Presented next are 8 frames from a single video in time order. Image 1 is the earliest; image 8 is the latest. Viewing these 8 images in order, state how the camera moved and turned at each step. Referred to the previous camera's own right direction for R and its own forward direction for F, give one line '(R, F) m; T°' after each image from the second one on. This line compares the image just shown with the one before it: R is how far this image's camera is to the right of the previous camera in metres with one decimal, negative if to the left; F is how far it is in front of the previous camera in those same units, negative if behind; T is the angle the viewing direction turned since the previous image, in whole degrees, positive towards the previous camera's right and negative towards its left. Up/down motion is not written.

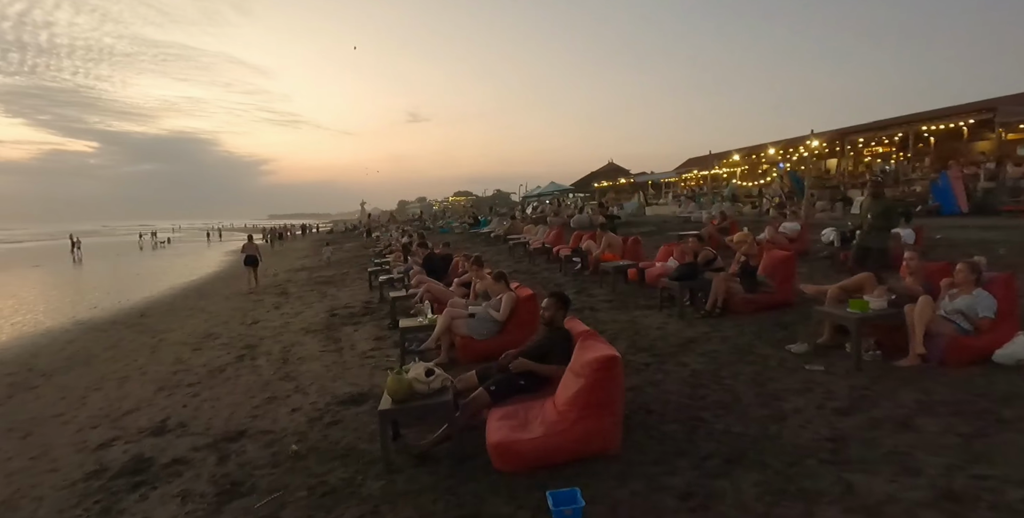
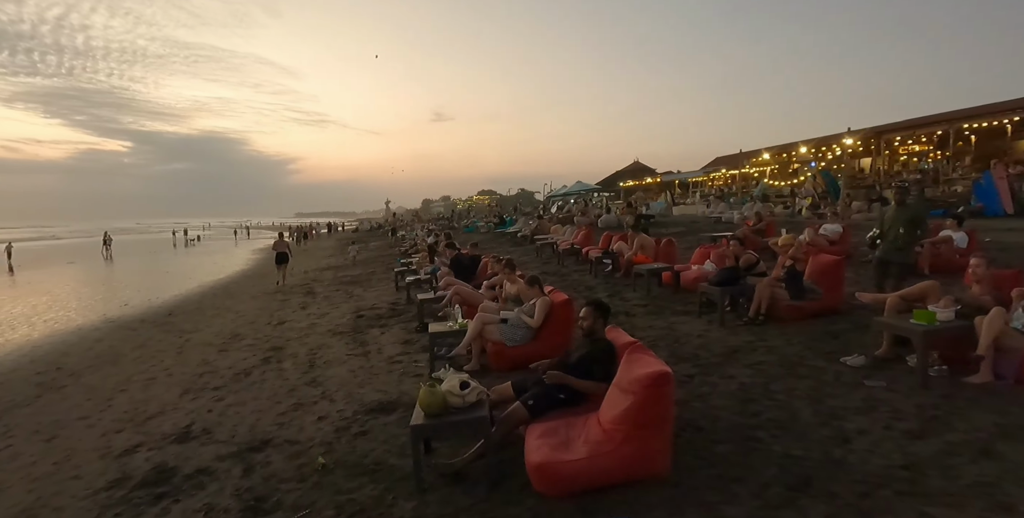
(-0.1, +0.3) m; -2°
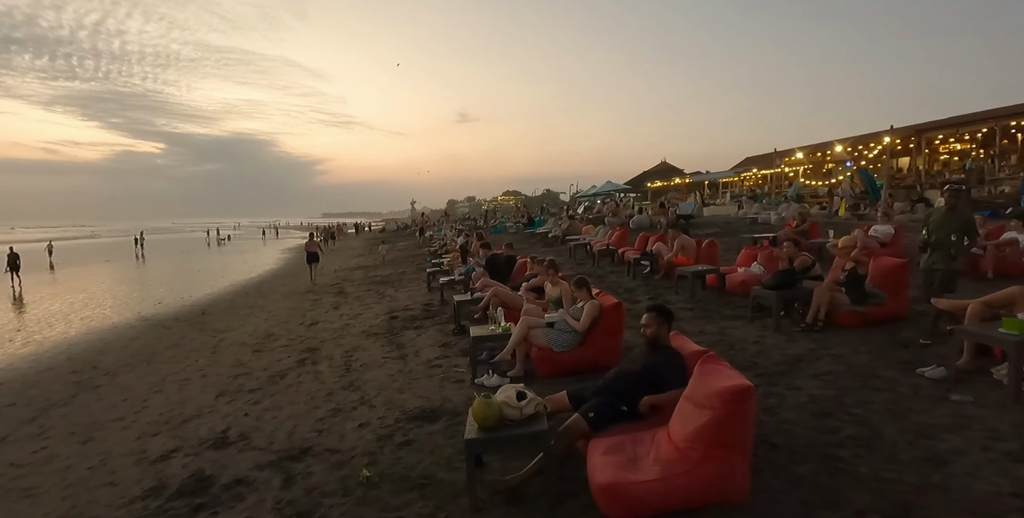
(-0.3, +0.3) m; -2°
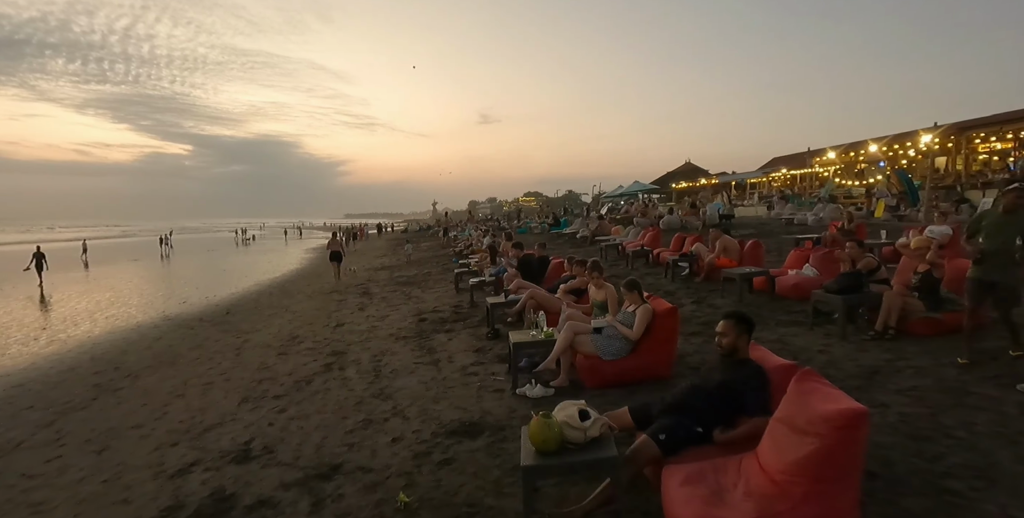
(-0.3, +0.5) m; -2°
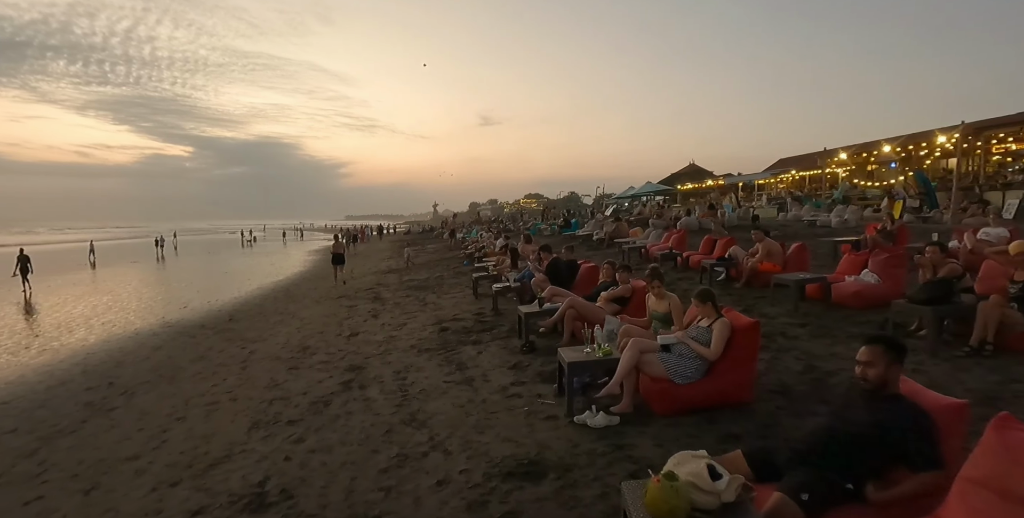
(-0.5, +0.7) m; 0°
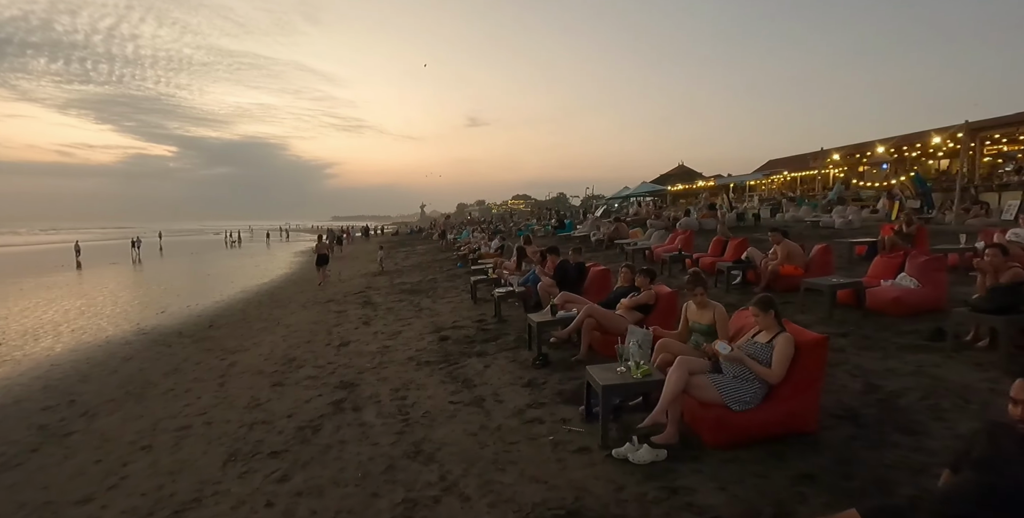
(-0.3, +0.7) m; +1°
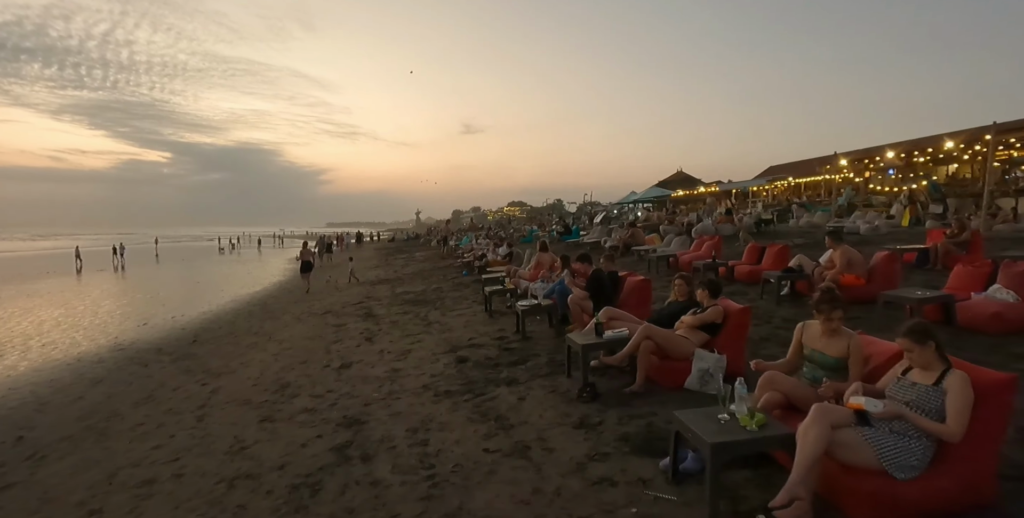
(-0.4, +1.1) m; +1°
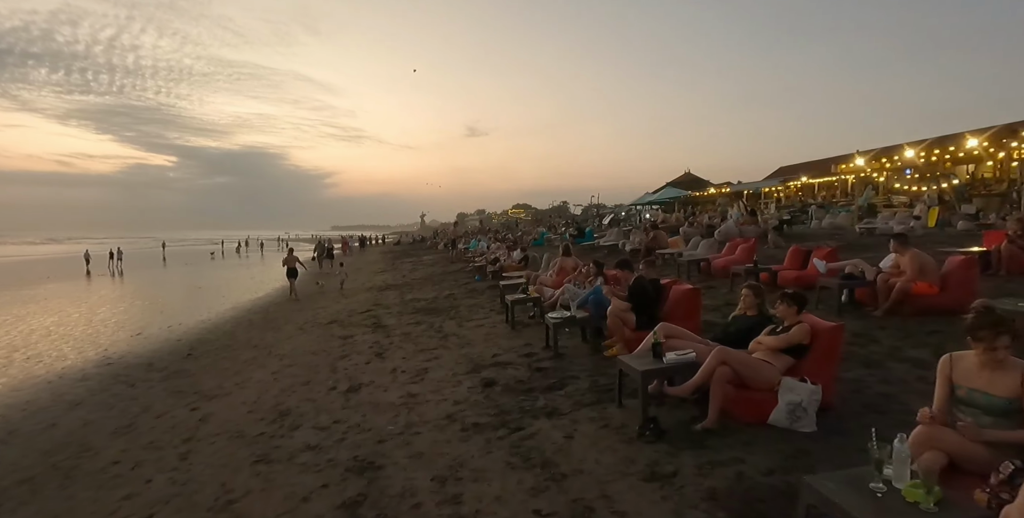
(-0.3, +0.9) m; 0°
